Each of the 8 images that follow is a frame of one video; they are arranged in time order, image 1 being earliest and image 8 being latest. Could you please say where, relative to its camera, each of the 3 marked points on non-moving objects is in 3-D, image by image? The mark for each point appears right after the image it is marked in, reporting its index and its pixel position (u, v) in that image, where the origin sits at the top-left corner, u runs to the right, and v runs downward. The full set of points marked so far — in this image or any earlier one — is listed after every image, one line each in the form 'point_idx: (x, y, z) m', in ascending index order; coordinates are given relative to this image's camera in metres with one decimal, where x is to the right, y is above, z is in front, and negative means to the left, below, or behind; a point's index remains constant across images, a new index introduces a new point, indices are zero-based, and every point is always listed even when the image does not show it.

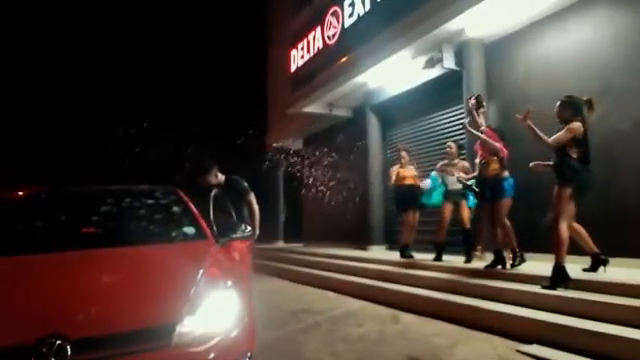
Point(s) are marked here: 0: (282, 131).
0: (-1.1, +1.4, +17.9) m
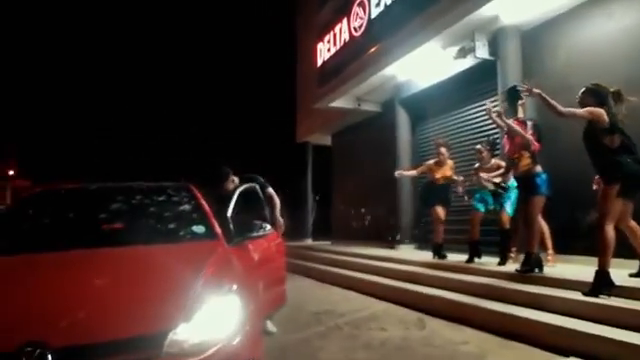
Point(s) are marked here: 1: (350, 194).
0: (-0.3, +1.5, +17.6) m
1: (+0.8, -0.3, +16.4) m
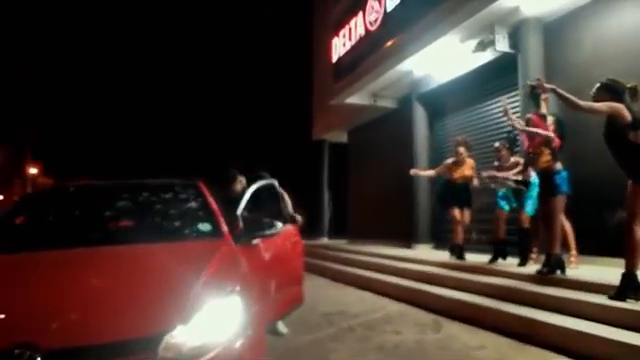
0: (+0.2, +1.5, +17.4) m
1: (+1.2, -0.3, +16.1) m
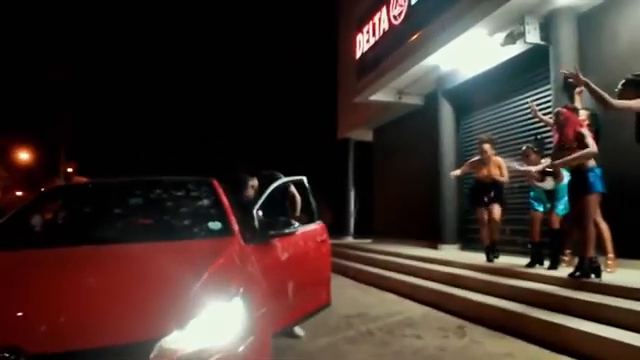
0: (+0.8, +1.6, +17.1) m
1: (+1.8, -0.3, +15.9) m
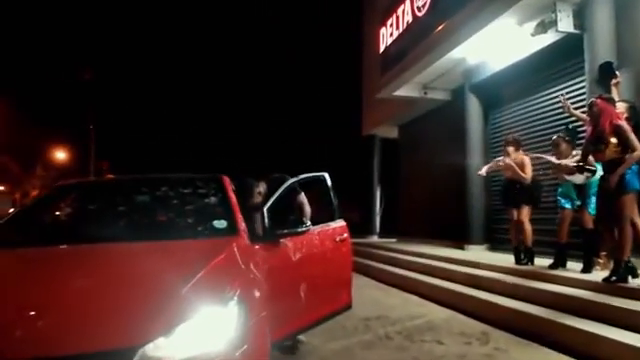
0: (+1.5, +1.6, +16.8) m
1: (+2.4, -0.2, +15.5) m
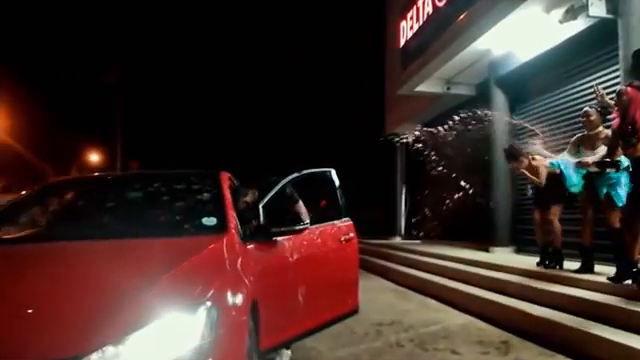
0: (+2.0, +1.6, +16.3) m
1: (+2.9, -0.2, +15.0) m
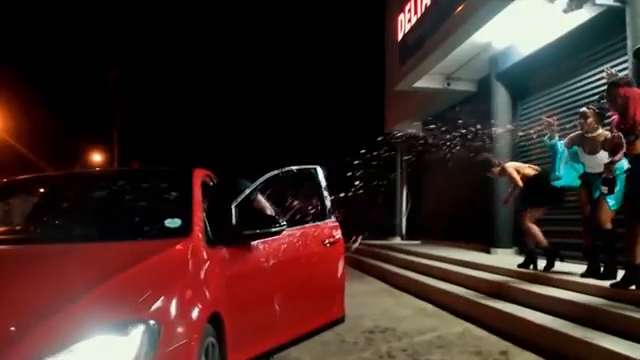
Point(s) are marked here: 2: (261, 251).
0: (+2.0, +1.7, +15.9) m
1: (+2.8, -0.2, +14.6) m
2: (-0.4, -0.4, +3.8) m
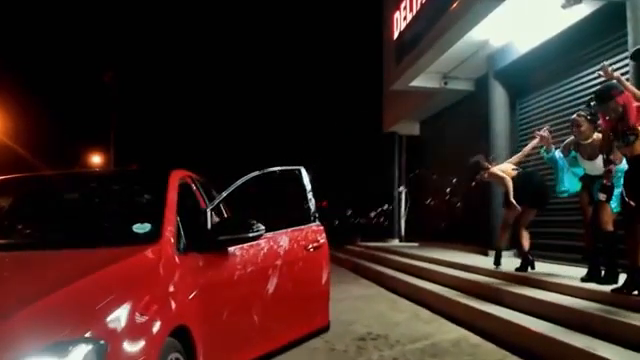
0: (+1.9, +1.6, +15.7) m
1: (+2.7, -0.2, +14.3) m
2: (-0.5, -0.4, +3.6) m
